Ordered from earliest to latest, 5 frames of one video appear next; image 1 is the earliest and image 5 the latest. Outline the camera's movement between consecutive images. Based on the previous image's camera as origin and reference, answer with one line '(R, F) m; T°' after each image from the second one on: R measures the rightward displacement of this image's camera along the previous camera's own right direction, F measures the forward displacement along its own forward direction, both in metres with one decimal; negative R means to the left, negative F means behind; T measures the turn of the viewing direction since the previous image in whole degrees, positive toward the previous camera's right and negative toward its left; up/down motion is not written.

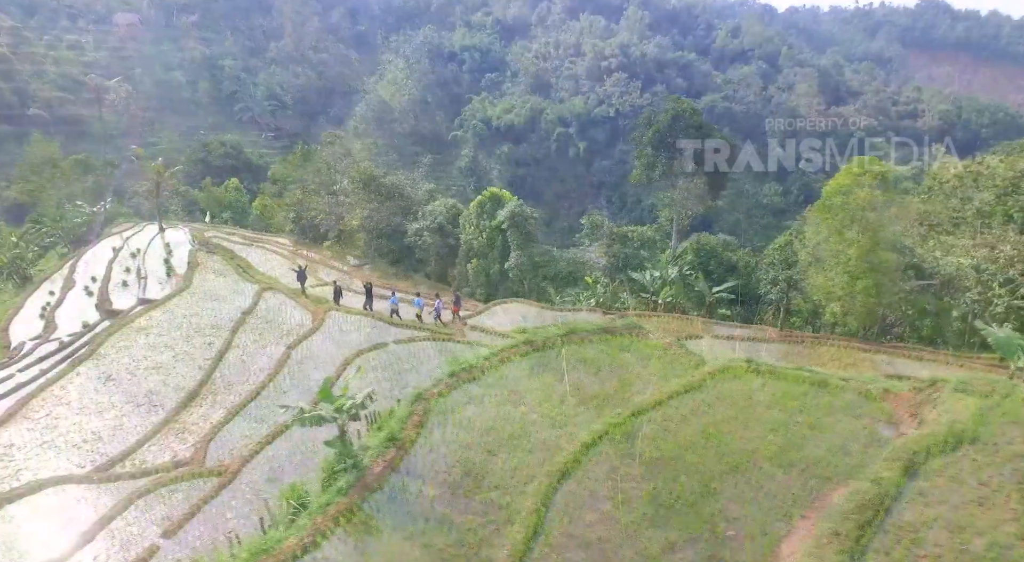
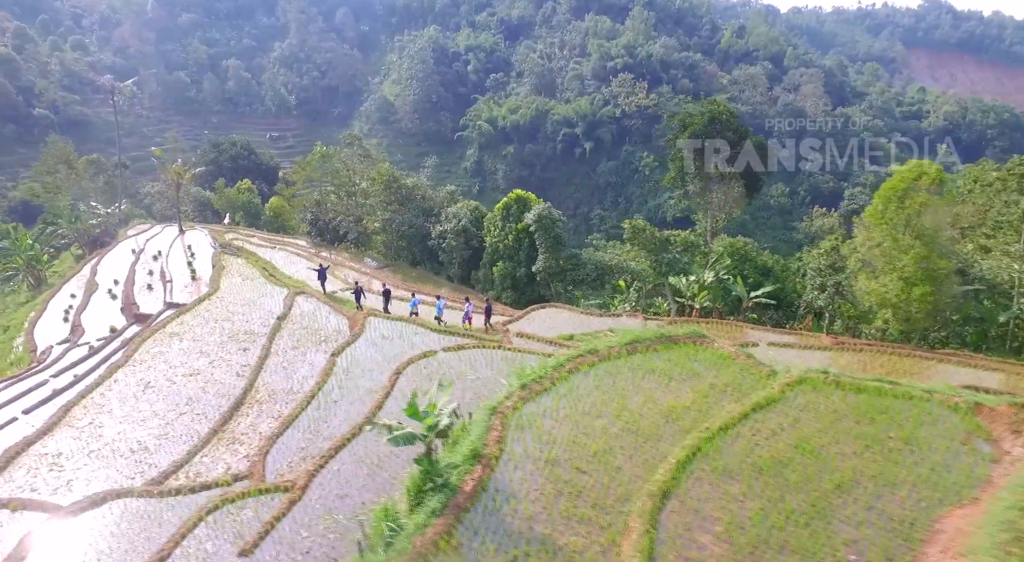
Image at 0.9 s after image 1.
(-1.4, +0.3) m; 0°
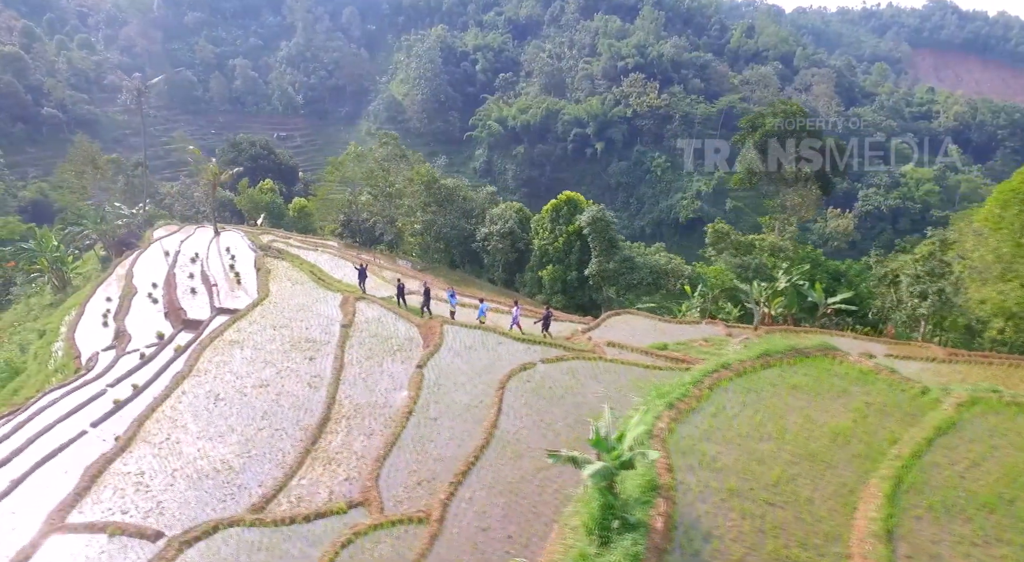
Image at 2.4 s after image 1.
(-2.5, +0.8) m; 0°
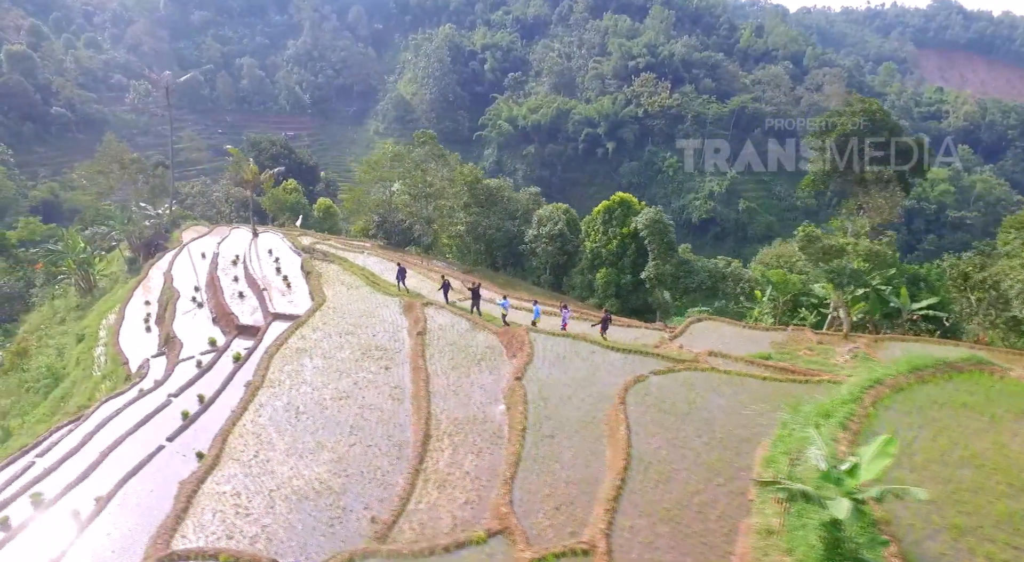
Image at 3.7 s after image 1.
(-2.6, +0.8) m; 0°
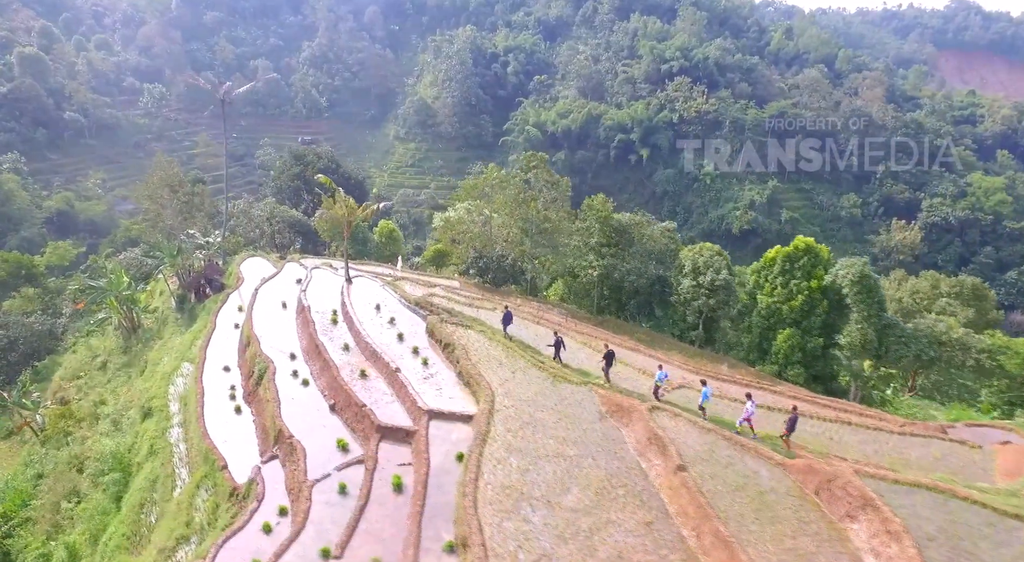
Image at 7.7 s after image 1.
(-6.7, +5.1) m; 0°
